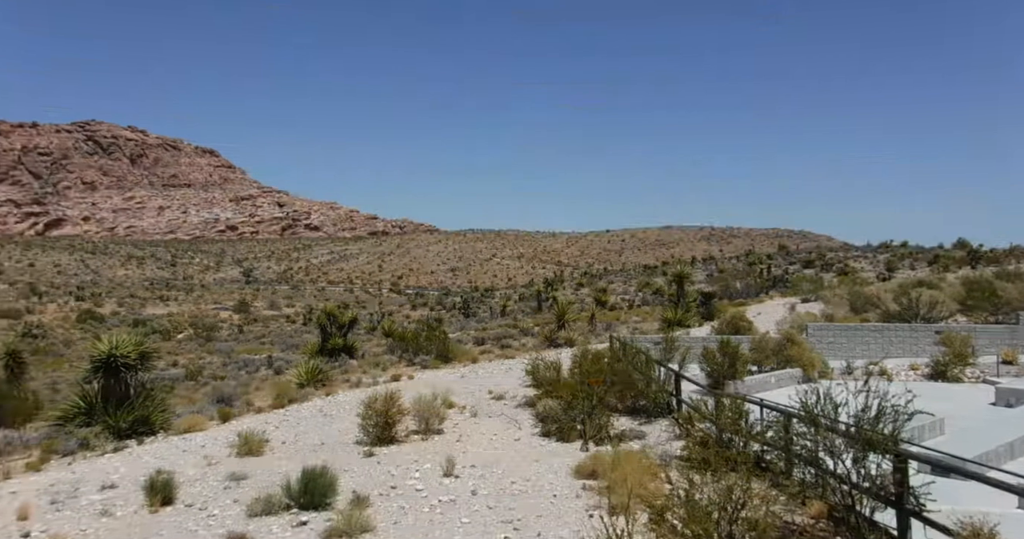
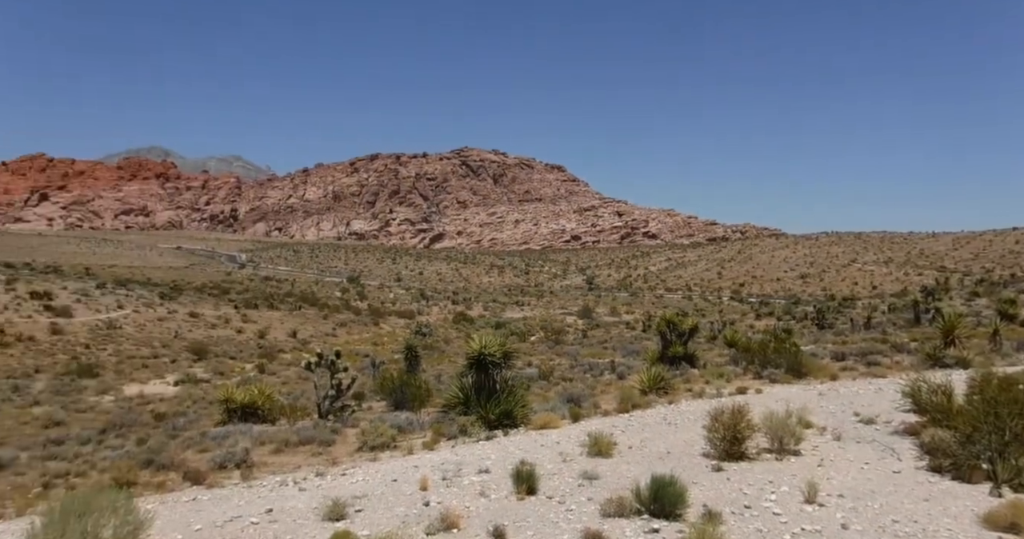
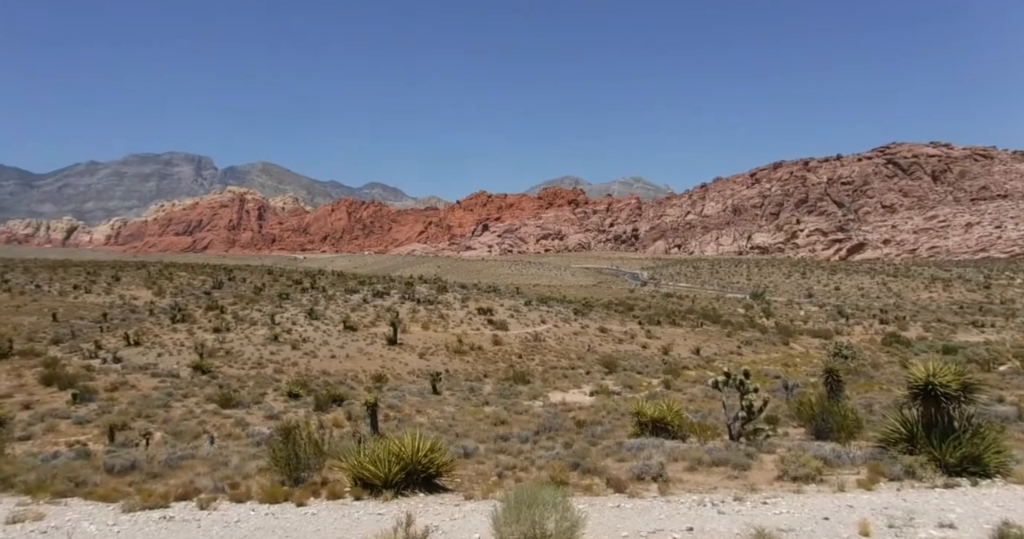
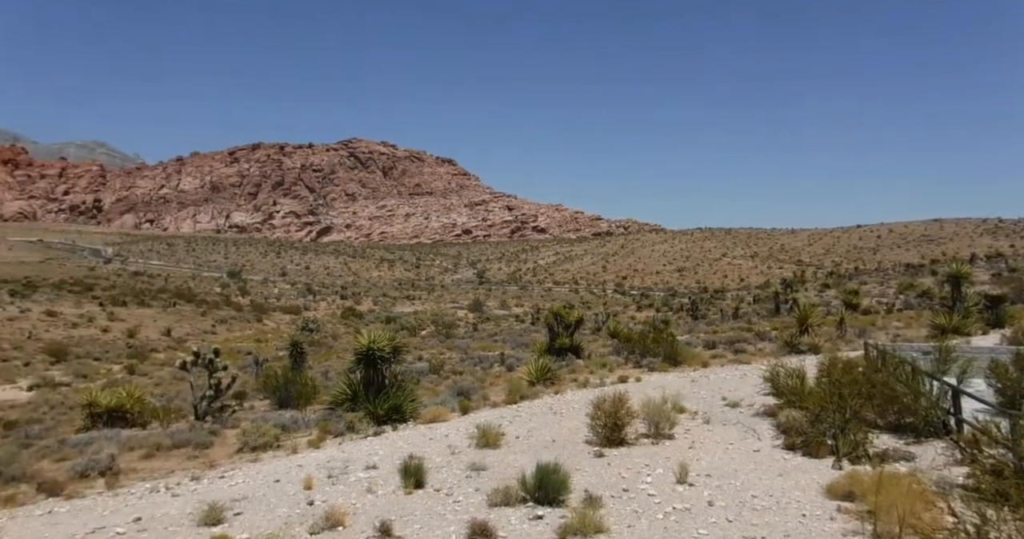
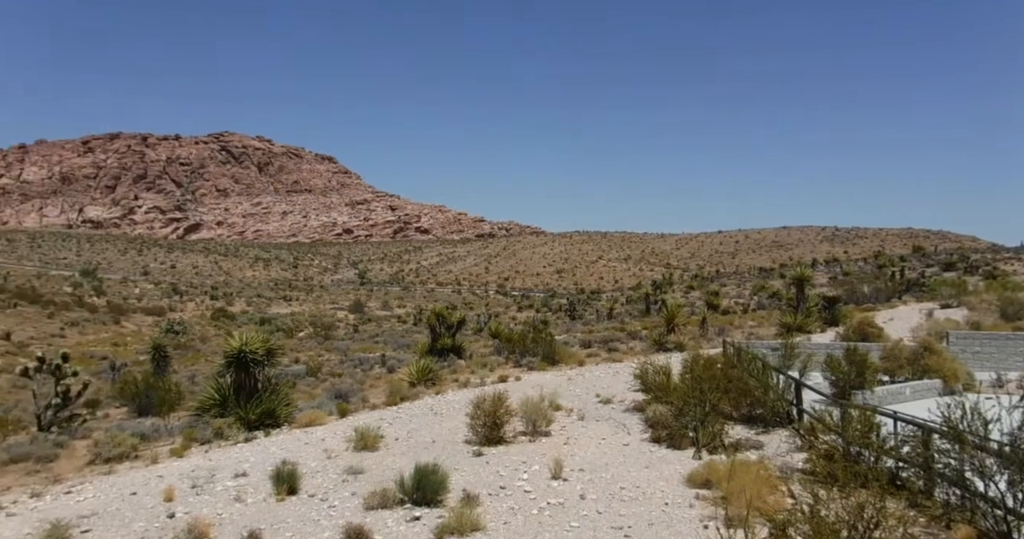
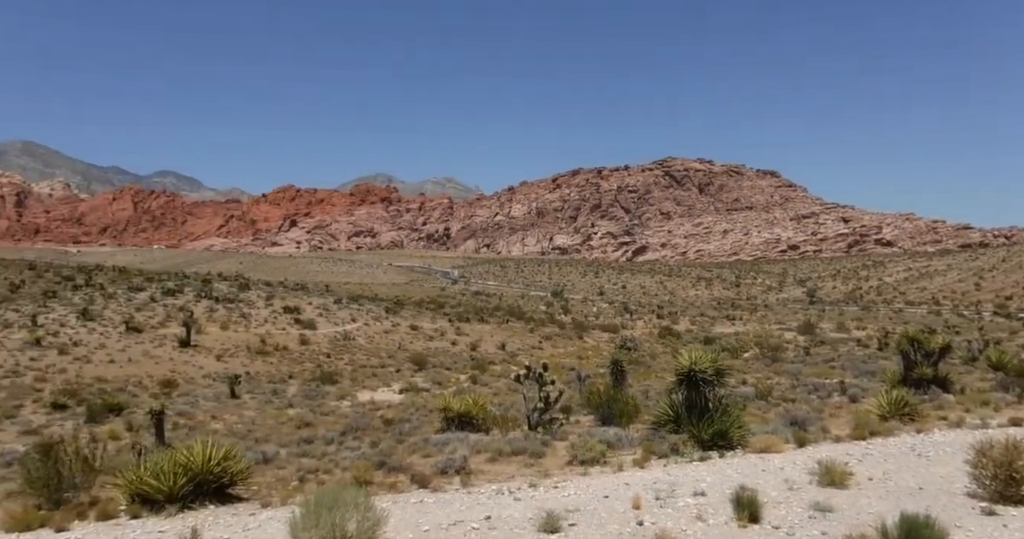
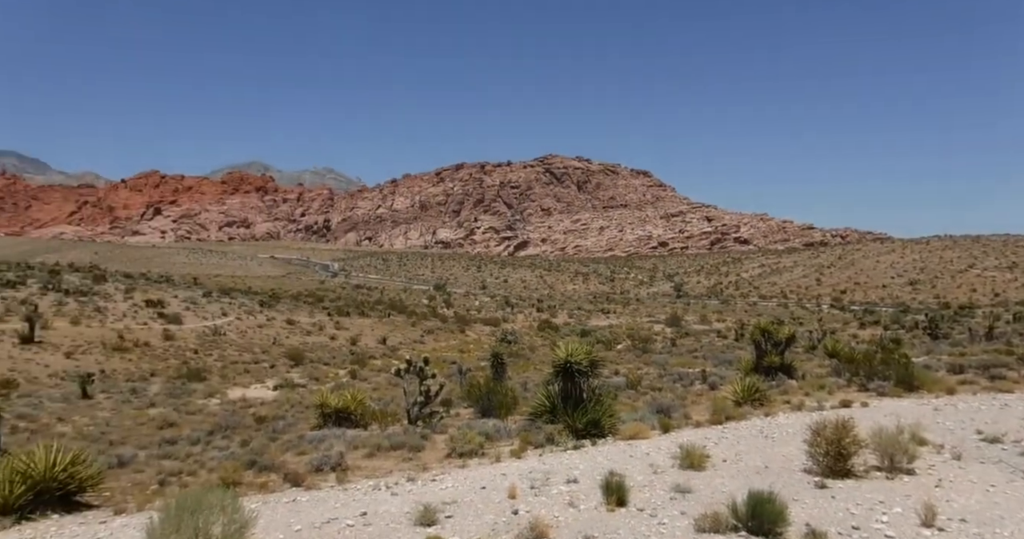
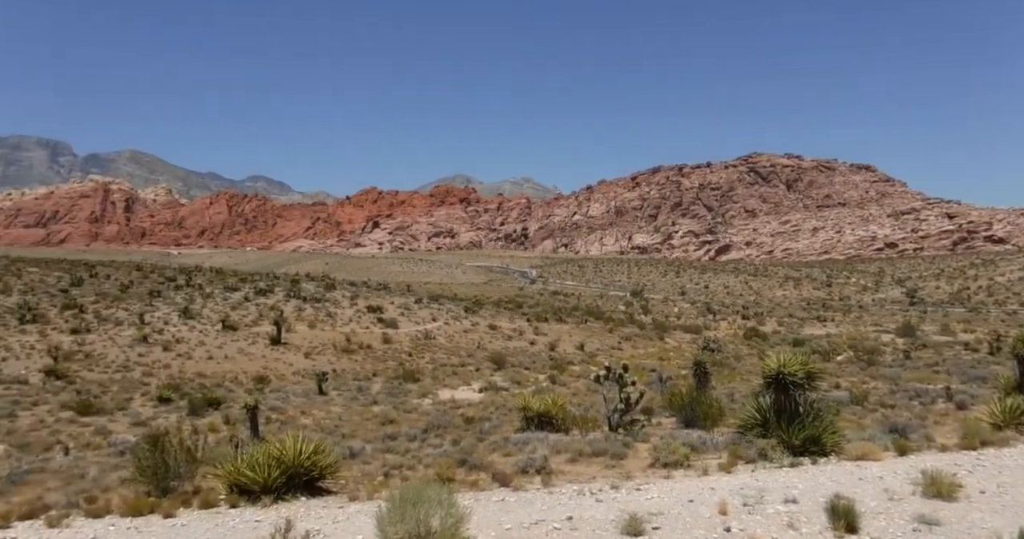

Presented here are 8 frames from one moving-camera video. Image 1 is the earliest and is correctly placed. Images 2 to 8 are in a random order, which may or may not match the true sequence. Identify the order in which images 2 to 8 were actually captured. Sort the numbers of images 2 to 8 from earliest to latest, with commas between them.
5, 4, 2, 7, 6, 8, 3
